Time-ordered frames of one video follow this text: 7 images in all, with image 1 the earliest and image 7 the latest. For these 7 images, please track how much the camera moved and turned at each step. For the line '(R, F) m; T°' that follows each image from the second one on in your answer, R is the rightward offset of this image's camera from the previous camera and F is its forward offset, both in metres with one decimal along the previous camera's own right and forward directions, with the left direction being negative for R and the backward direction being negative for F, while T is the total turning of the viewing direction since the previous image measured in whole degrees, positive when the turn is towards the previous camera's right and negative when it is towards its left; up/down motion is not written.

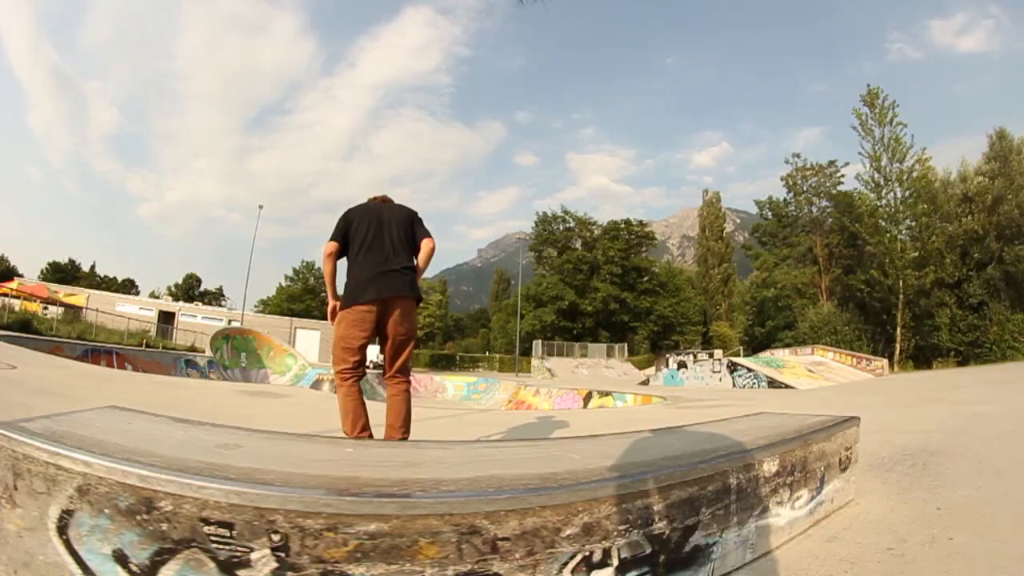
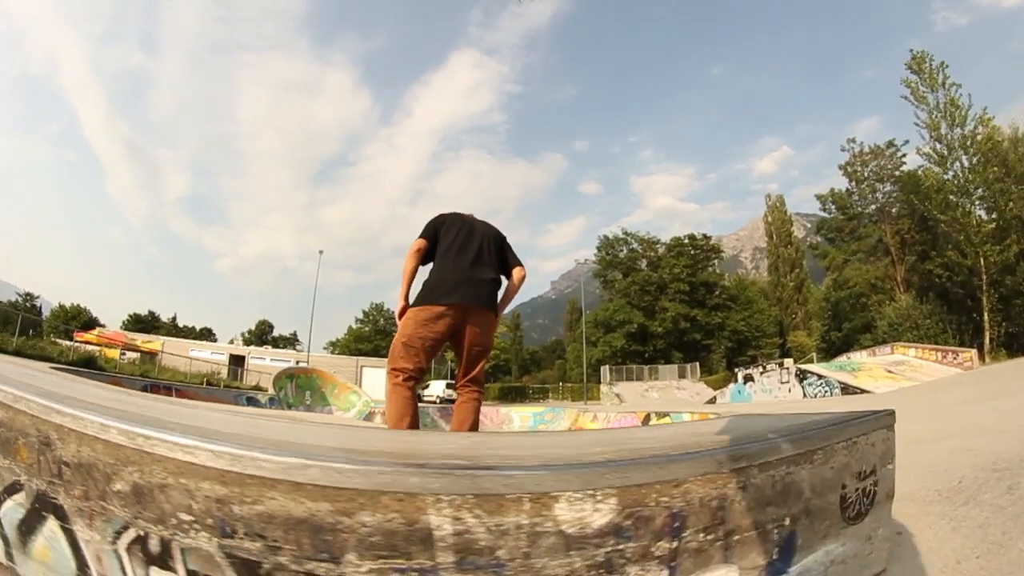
(+0.9, +0.3) m; -8°
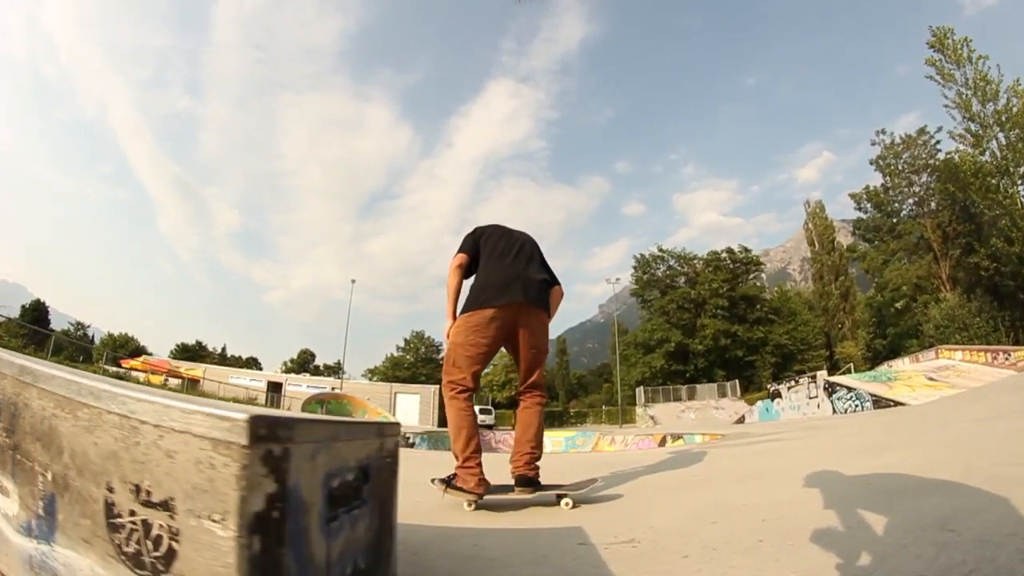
(+0.9, +0.4) m; -5°
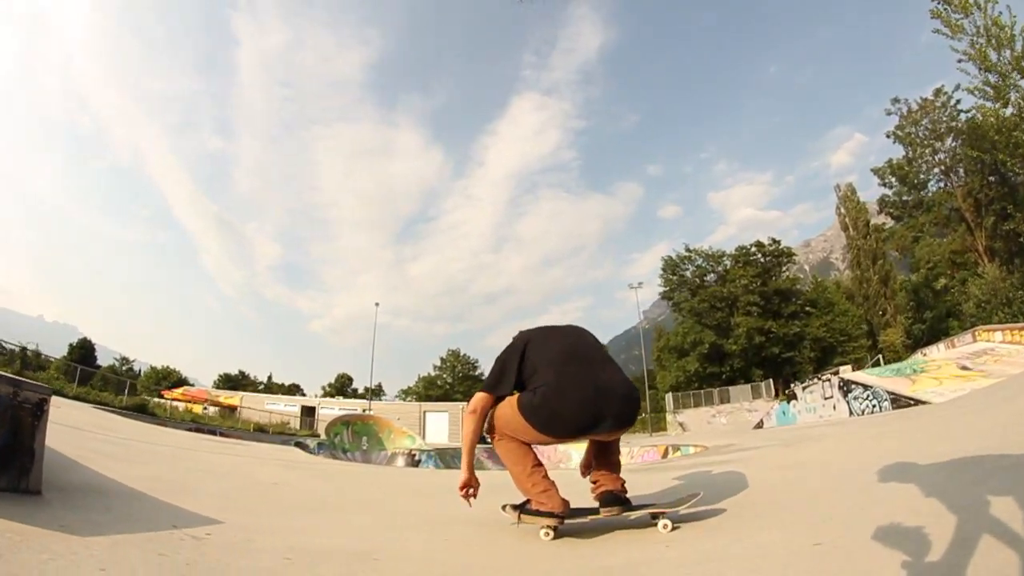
(+0.9, +0.4) m; -4°
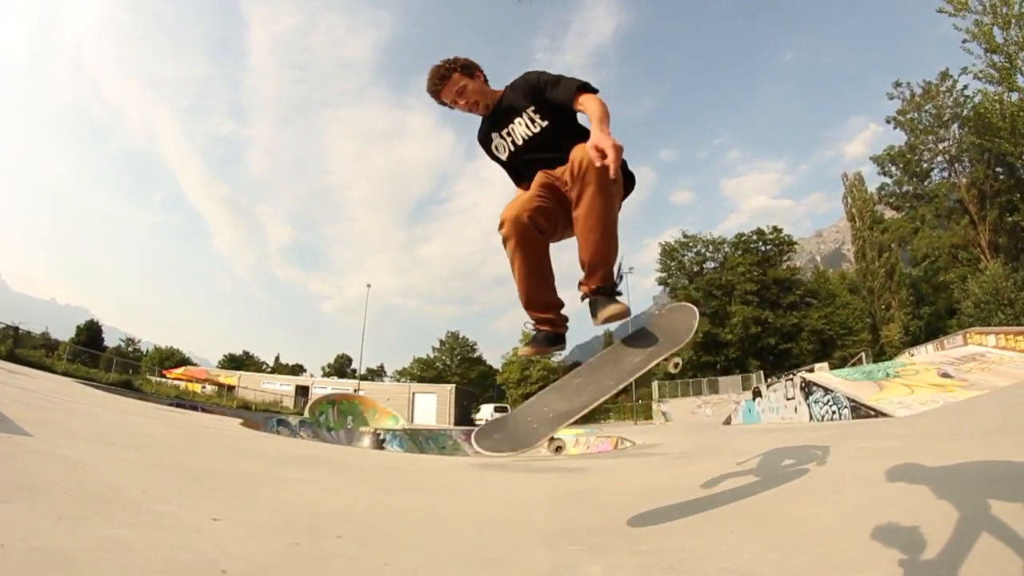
(+0.7, +0.4) m; -1°
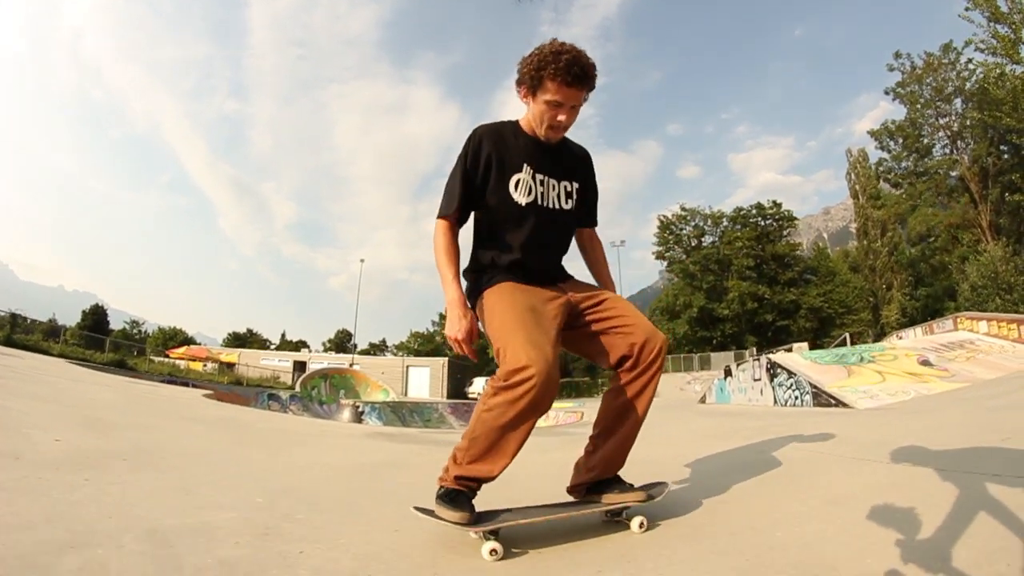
(+0.5, +0.3) m; -1°
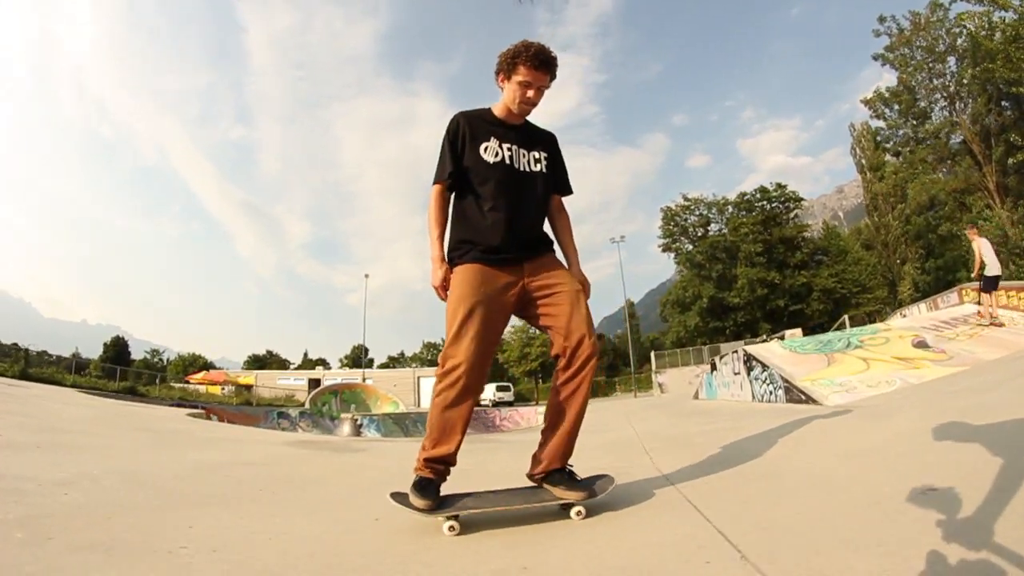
(+0.6, +0.3) m; -2°
